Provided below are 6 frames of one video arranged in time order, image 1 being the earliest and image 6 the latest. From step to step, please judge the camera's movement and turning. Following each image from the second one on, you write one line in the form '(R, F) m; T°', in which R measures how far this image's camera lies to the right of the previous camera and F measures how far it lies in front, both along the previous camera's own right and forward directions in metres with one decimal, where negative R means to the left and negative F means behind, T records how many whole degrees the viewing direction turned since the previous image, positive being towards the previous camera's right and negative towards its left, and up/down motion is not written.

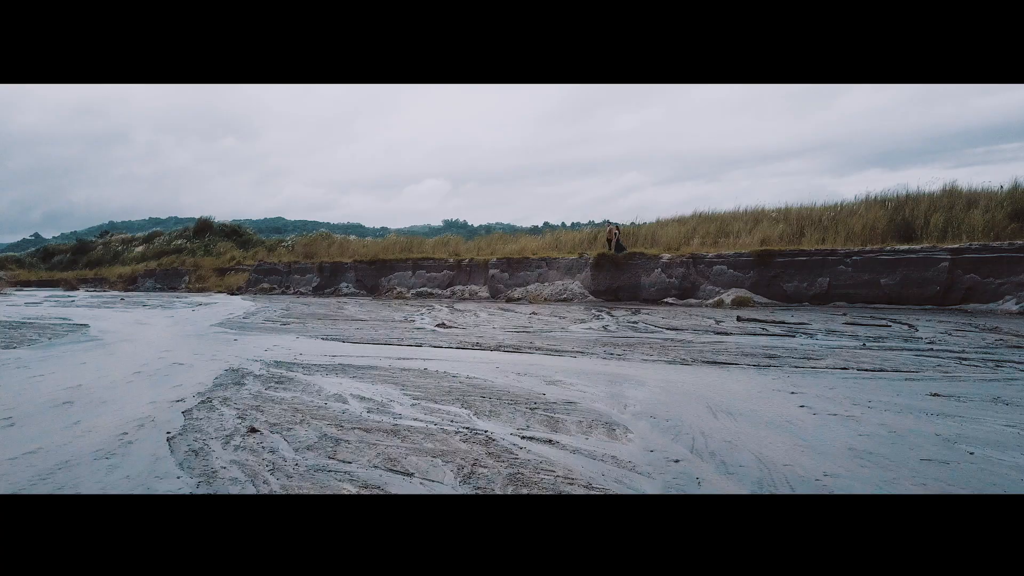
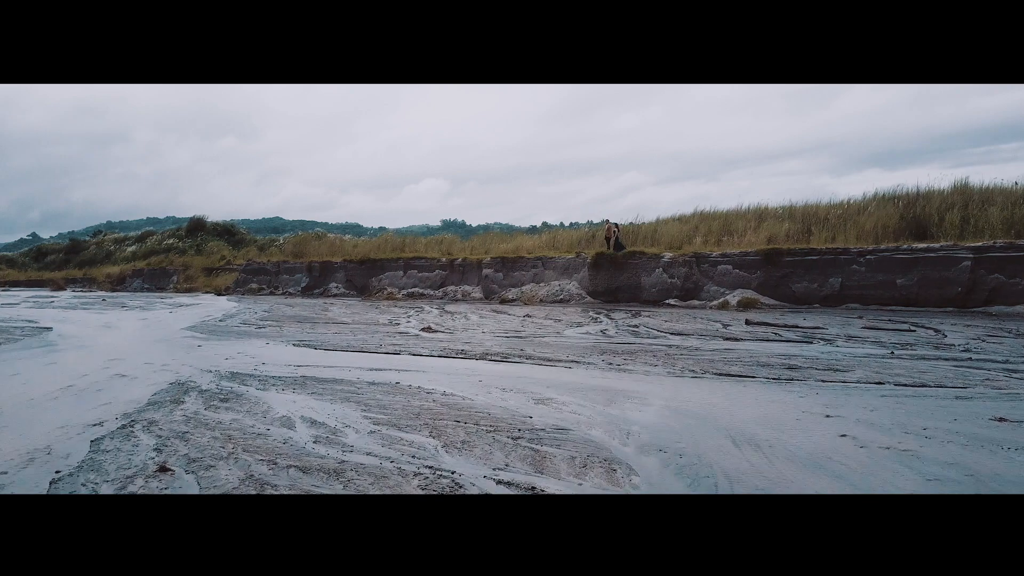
(+0.1, +1.0) m; 0°
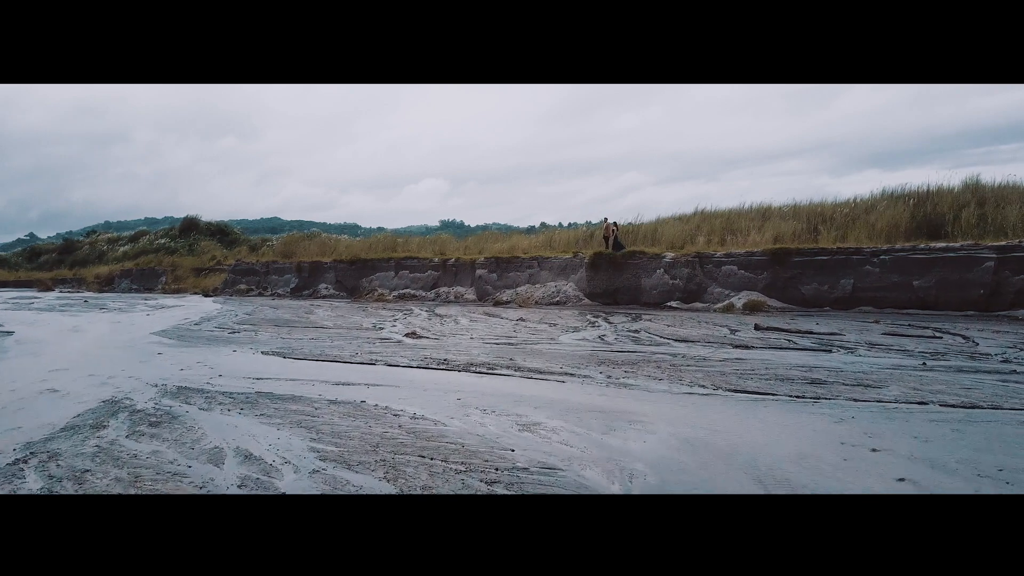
(+0.1, +0.9) m; 0°
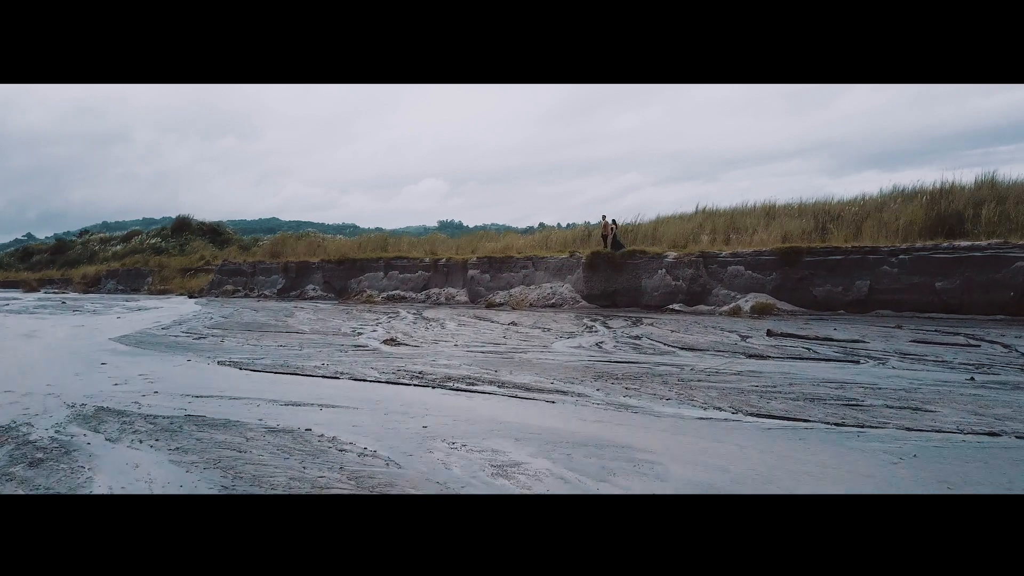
(+0.1, +1.0) m; 0°
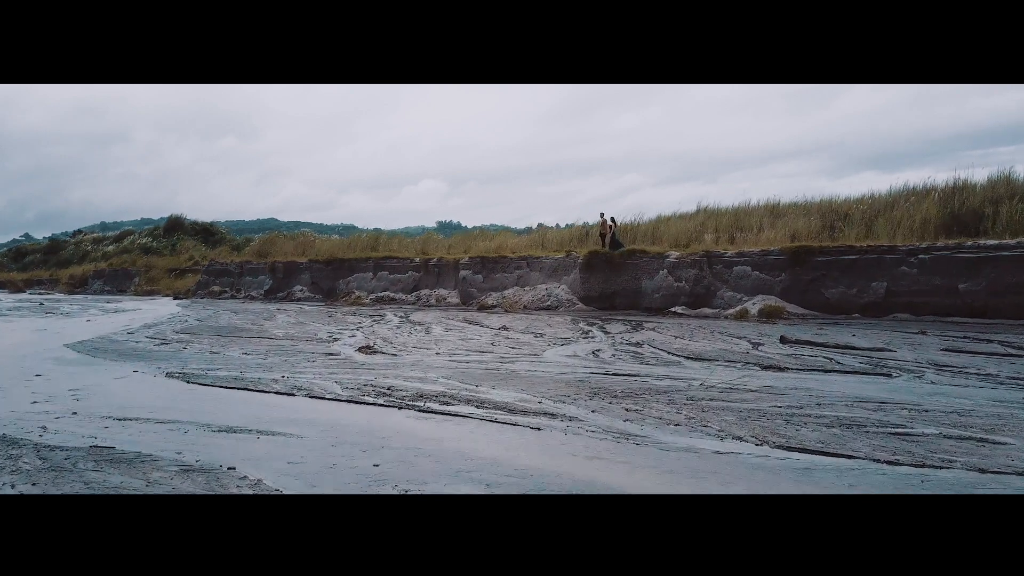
(+0.1, +1.0) m; 0°
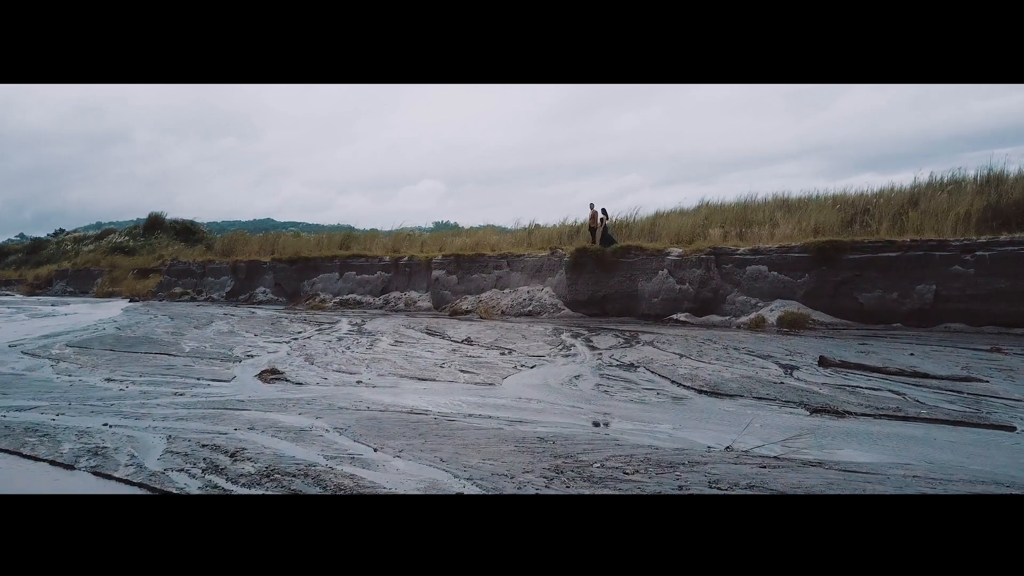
(+0.4, +2.4) m; 0°
